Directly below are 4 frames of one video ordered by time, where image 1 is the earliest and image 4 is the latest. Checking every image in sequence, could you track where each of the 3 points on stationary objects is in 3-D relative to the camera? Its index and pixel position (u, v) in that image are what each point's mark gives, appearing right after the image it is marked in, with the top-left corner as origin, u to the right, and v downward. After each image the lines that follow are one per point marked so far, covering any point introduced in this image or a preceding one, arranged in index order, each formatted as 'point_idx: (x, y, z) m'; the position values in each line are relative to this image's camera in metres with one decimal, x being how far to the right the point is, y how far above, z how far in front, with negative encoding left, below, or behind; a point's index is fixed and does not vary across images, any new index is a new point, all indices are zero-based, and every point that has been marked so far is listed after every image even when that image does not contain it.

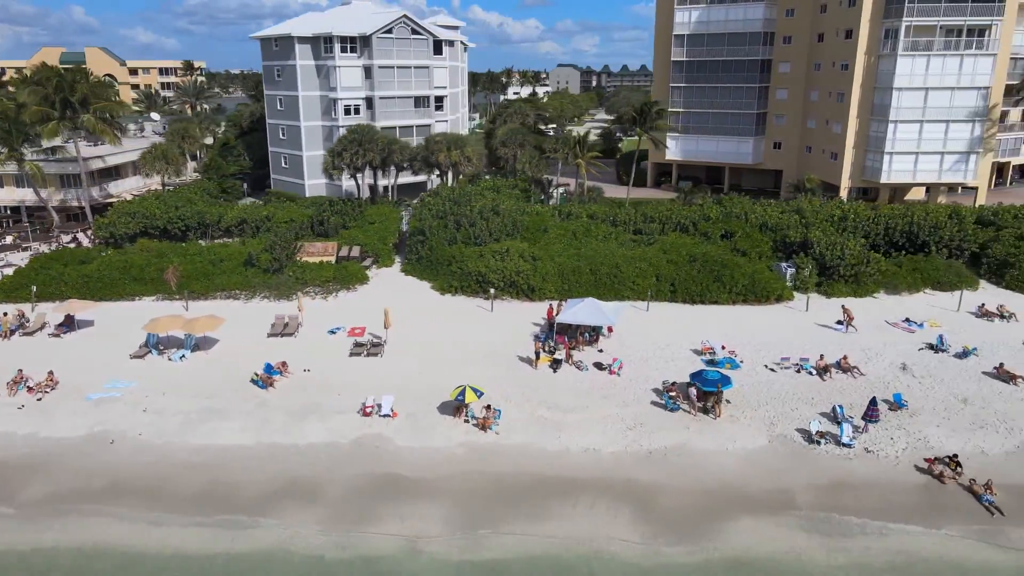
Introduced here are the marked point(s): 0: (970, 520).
0: (+11.6, -5.9, +18.7) m
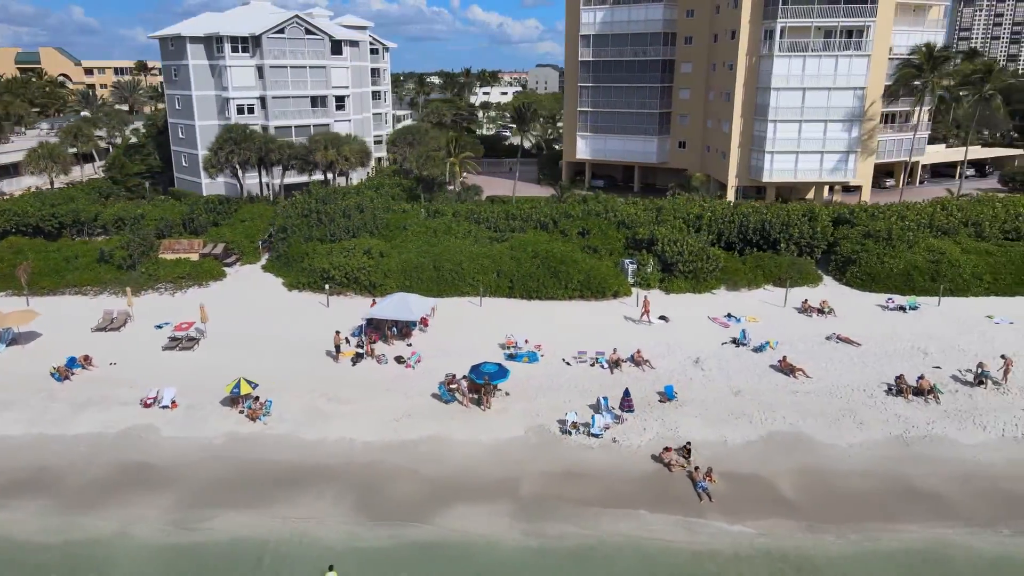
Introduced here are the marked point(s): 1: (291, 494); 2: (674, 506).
0: (+4.3, -5.7, +19.3) m
1: (-5.9, -5.5, +19.7) m
2: (+4.2, -5.7, +19.3) m
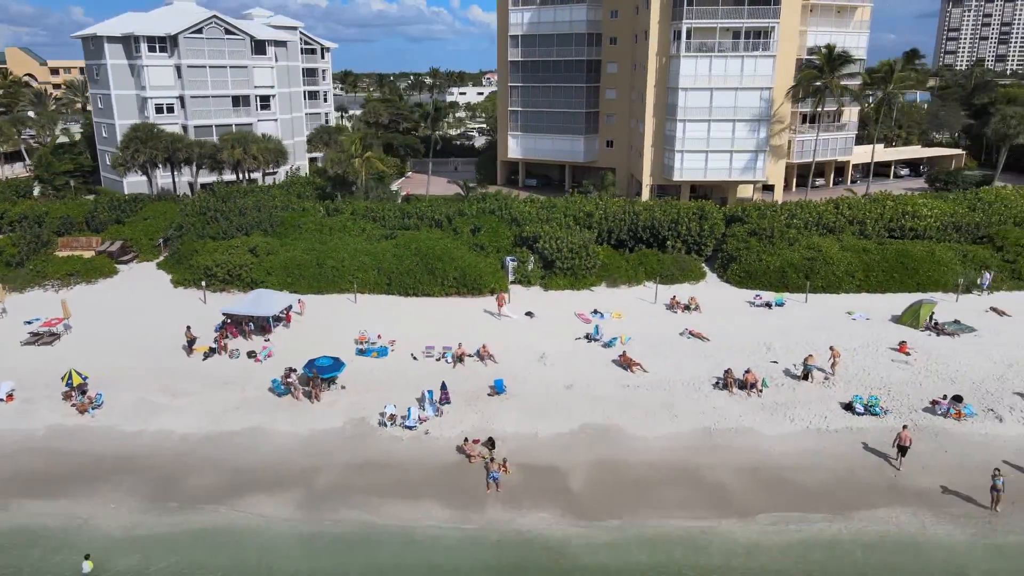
0: (-1.3, -5.6, +19.7) m
1: (-11.5, -5.4, +20.2) m
2: (-1.4, -5.5, +19.8) m
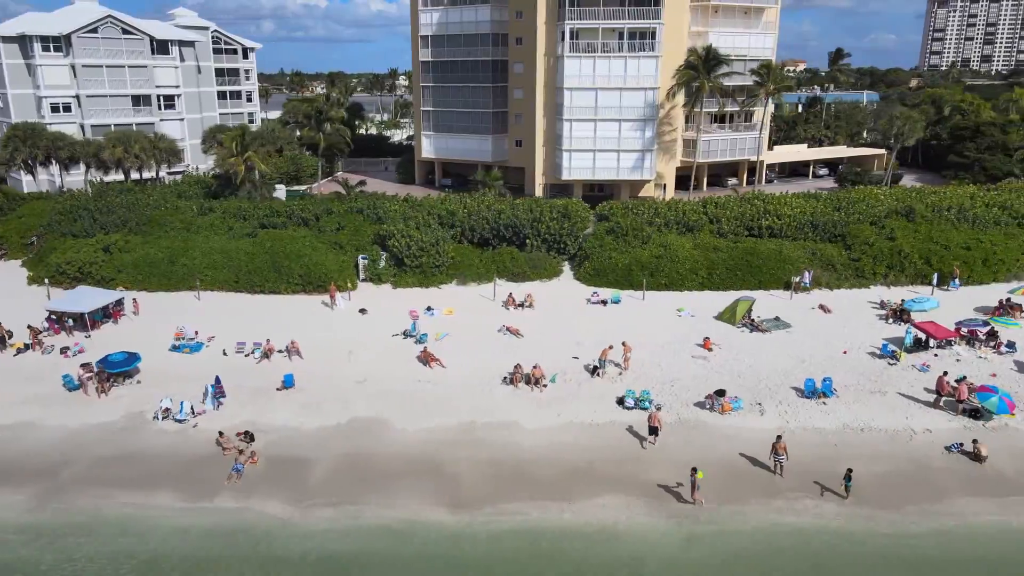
0: (-8.5, -5.4, +20.1) m
1: (-18.7, -5.2, +20.5) m
2: (-8.6, -5.4, +20.1) m
